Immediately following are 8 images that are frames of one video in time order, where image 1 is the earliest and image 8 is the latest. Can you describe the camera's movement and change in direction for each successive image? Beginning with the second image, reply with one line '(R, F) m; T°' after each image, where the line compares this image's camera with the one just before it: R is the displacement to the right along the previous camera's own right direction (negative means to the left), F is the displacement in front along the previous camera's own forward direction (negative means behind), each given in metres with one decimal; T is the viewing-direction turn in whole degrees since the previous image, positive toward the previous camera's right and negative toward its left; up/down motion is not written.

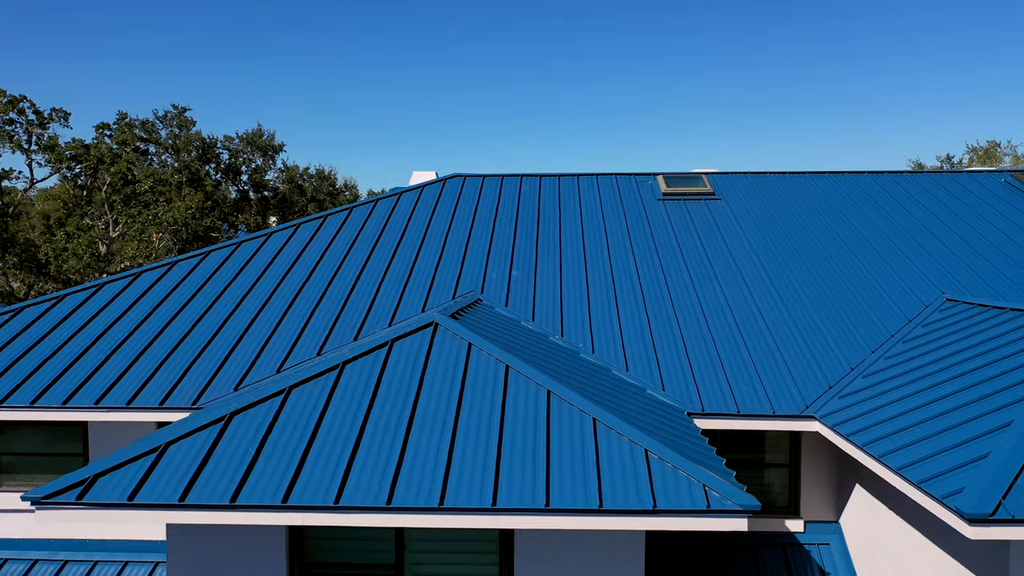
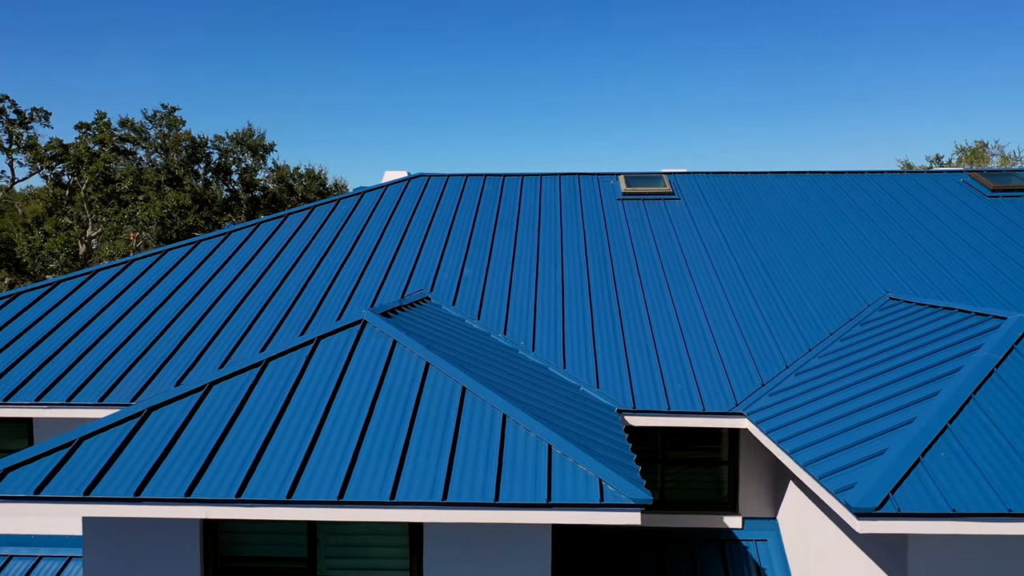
(+1.2, -0.2) m; 0°
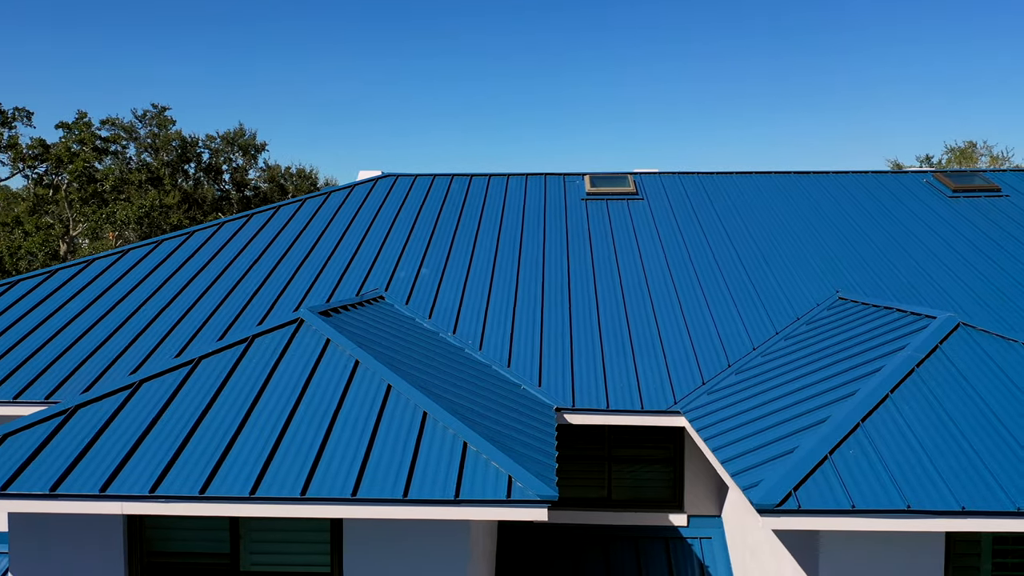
(+1.1, -0.1) m; 0°
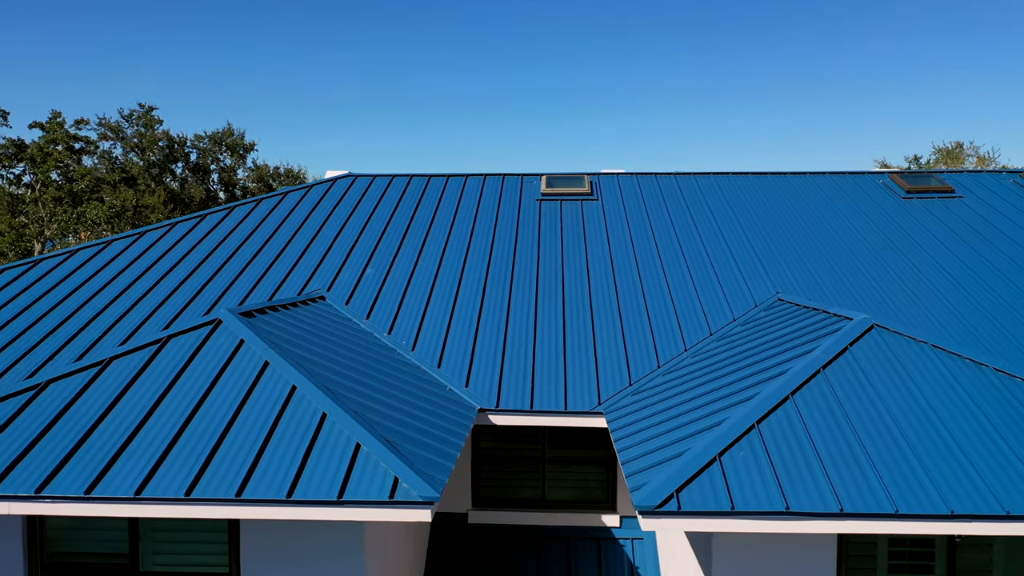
(+1.3, 0.0) m; 0°
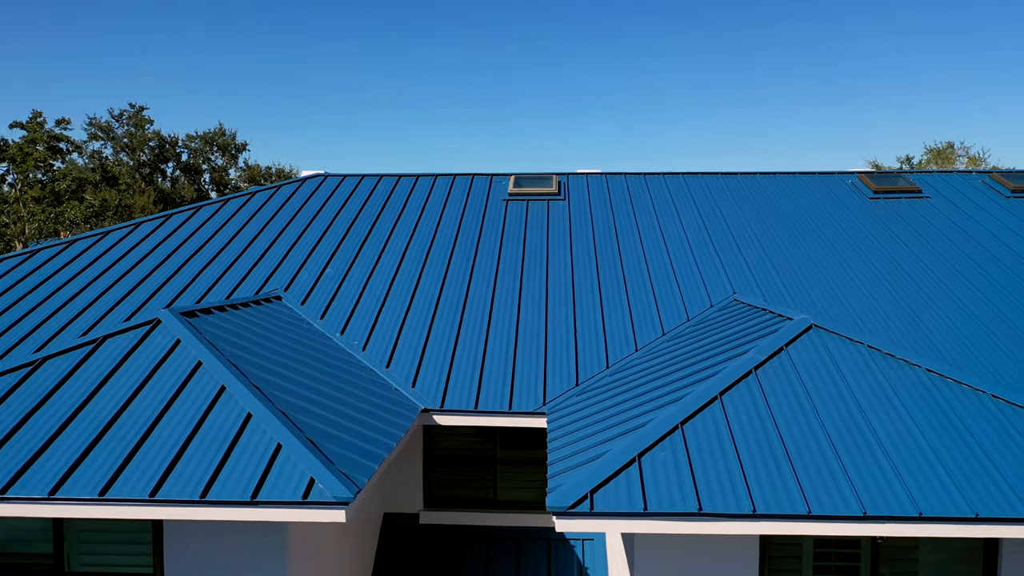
(+1.0, 0.0) m; 0°
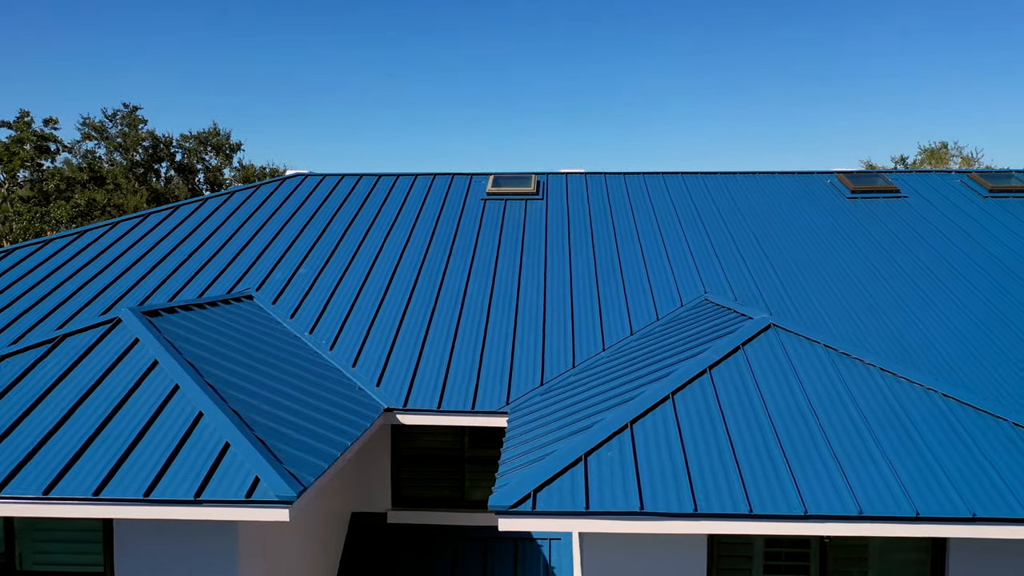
(-1.1, +0.1) m; +1°
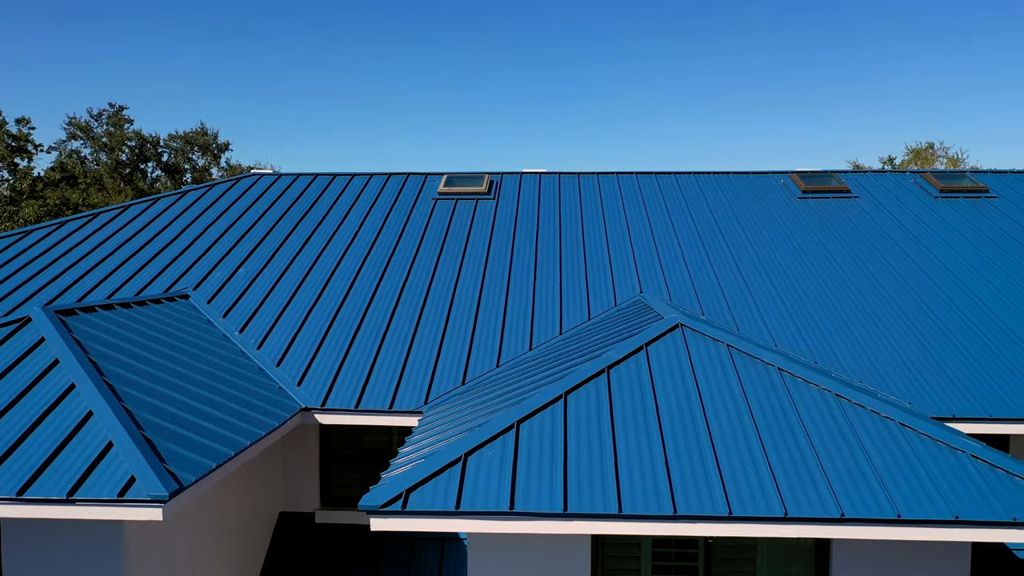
(+0.7, 0.0) m; 0°
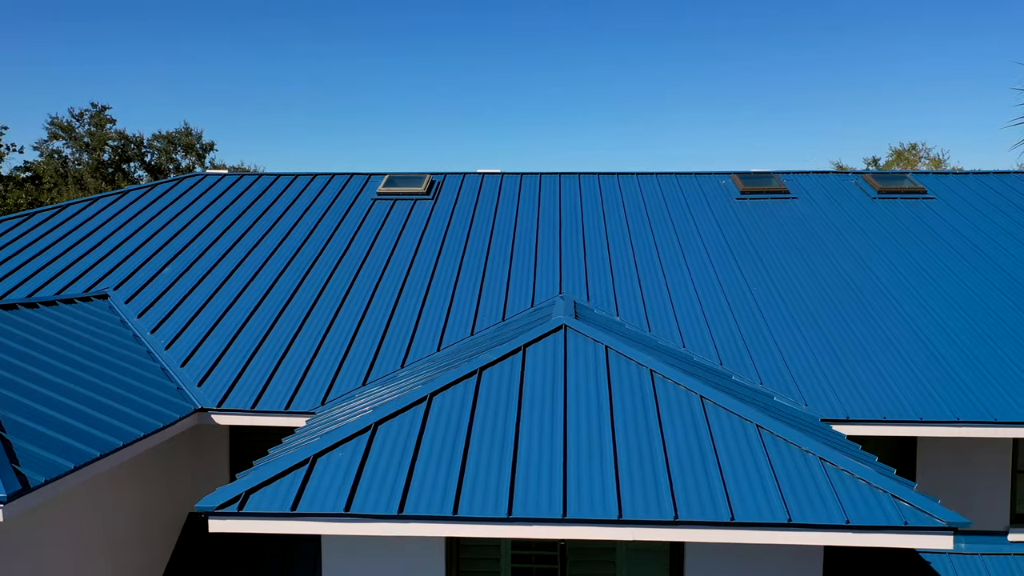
(+0.9, 0.0) m; 0°
